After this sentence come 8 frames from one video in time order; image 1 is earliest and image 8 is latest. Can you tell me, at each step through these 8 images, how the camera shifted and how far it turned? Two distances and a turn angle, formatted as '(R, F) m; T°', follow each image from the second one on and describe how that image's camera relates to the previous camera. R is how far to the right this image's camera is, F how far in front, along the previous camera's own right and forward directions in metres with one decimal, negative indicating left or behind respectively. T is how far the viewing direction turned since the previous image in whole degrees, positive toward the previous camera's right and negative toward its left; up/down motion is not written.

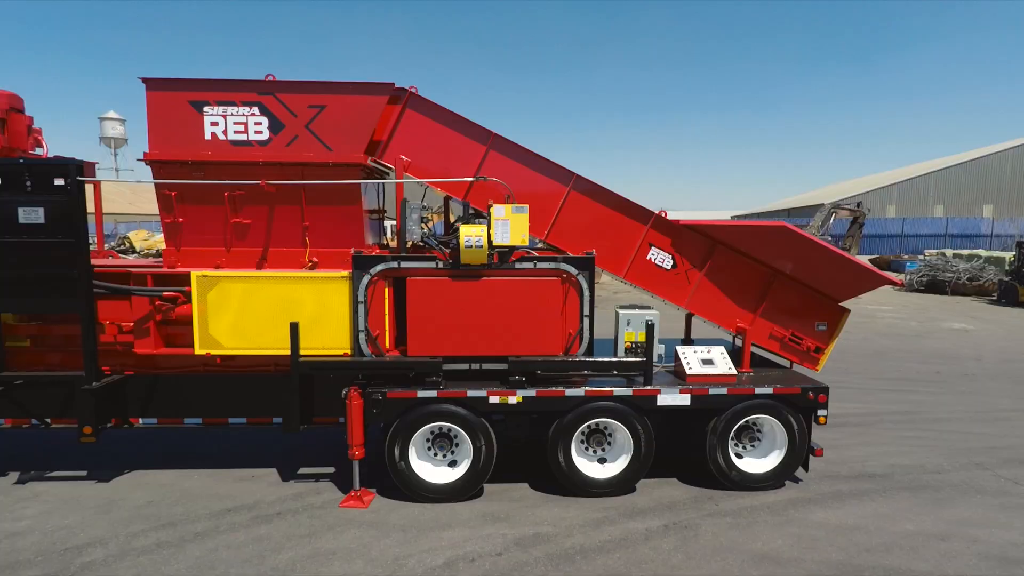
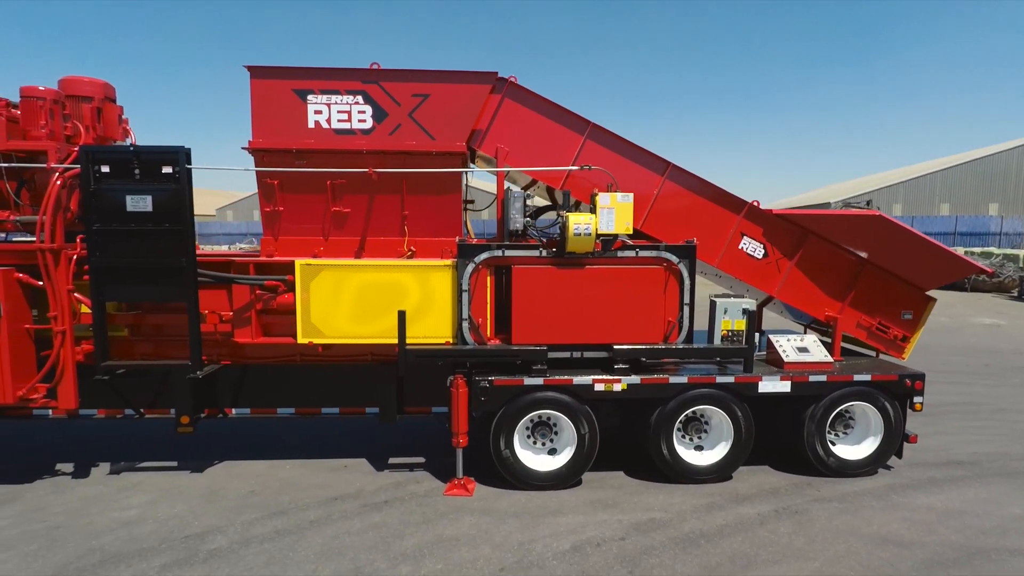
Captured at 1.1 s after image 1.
(-0.9, 0.0) m; +1°
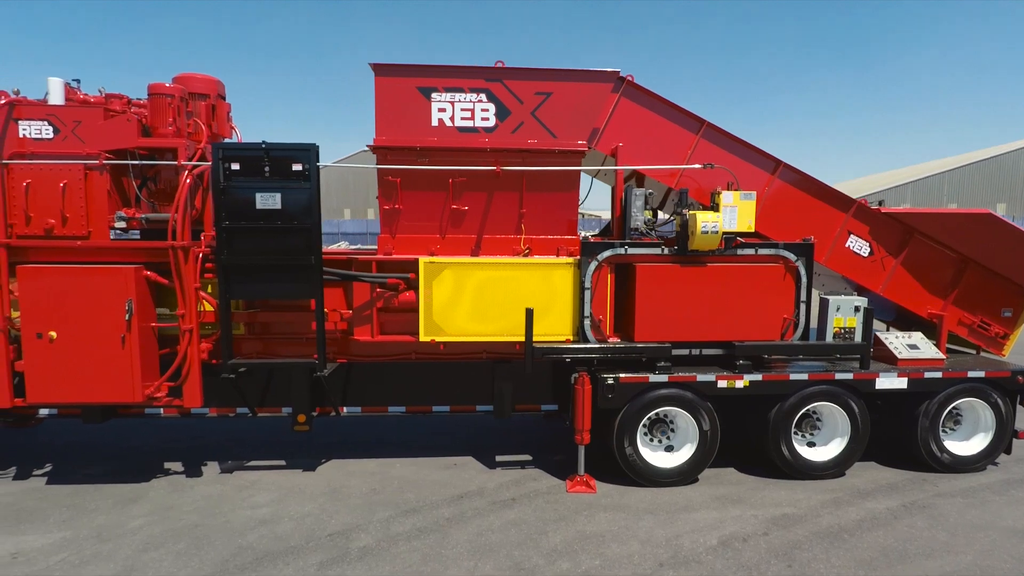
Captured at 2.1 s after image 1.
(-1.1, 0.0) m; +1°
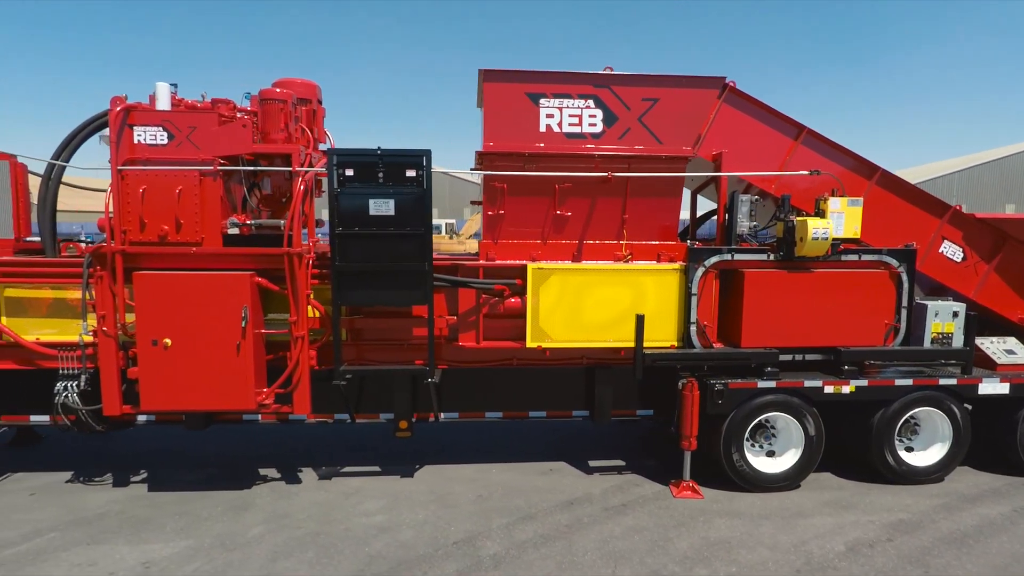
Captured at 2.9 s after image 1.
(-0.9, 0.0) m; 0°
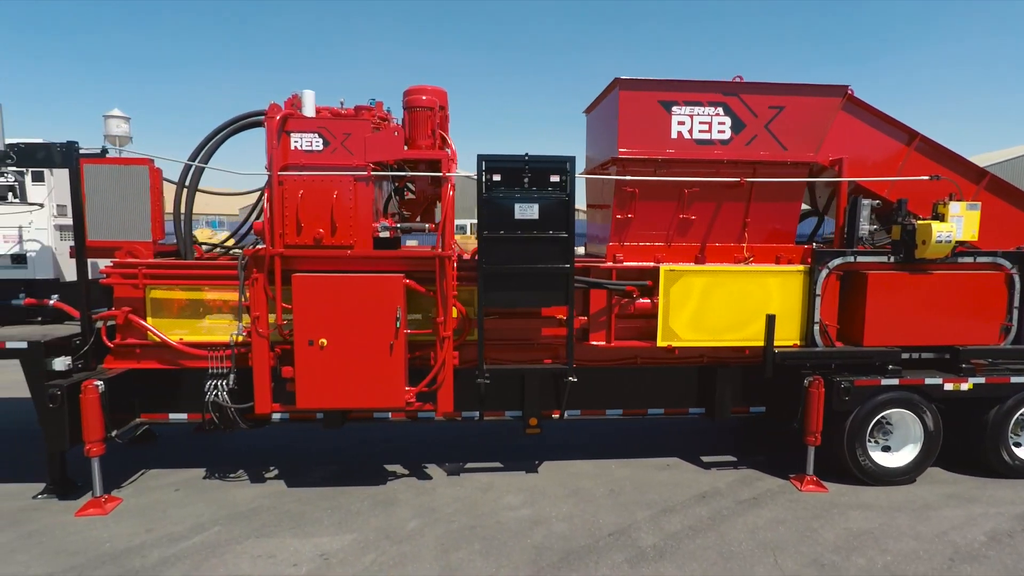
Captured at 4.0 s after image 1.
(-1.1, -0.1) m; 0°
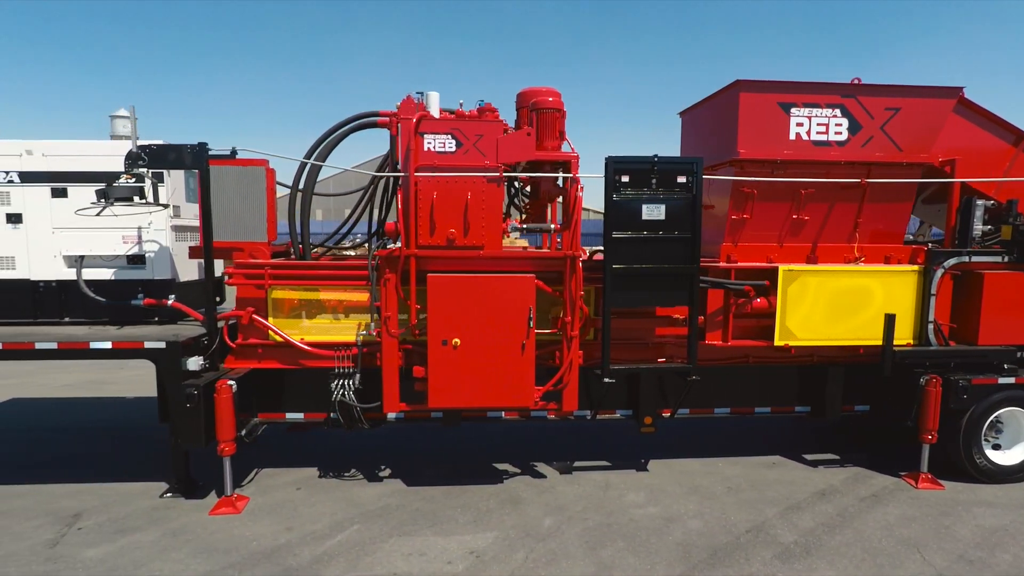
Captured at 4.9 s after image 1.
(-1.0, 0.0) m; 0°
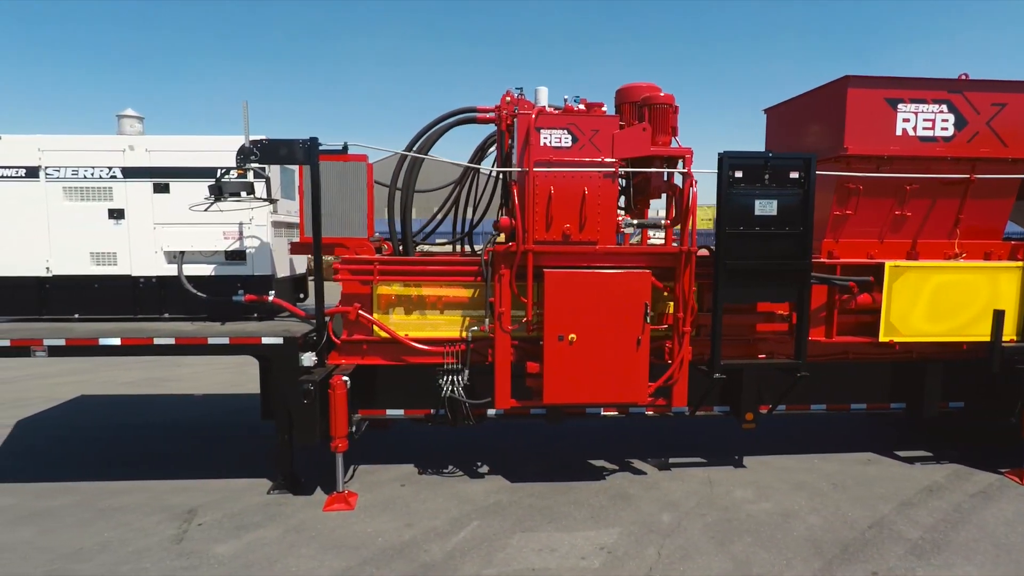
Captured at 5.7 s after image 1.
(-0.9, 0.0) m; 0°
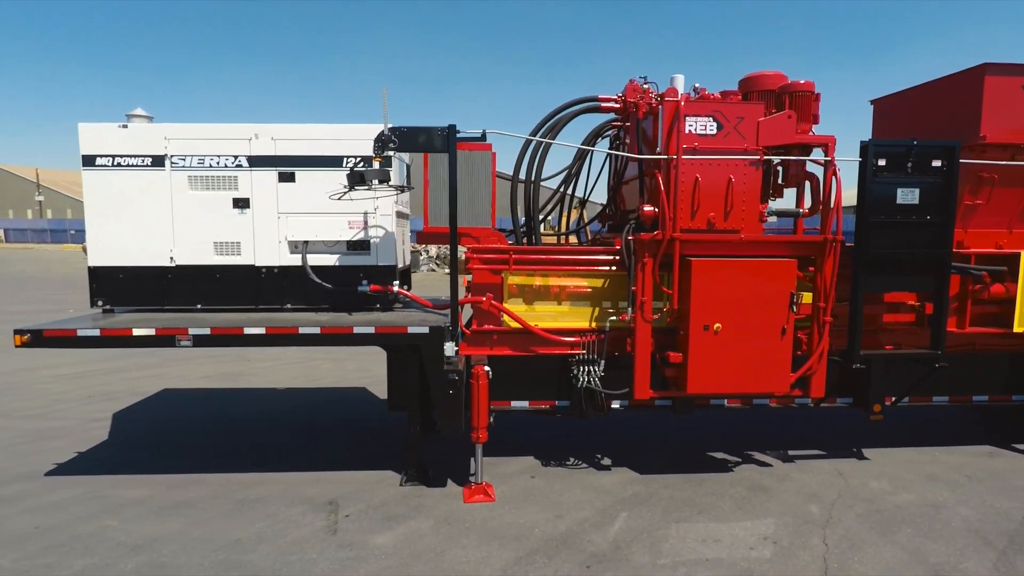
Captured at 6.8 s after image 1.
(-1.1, 0.0) m; 0°
